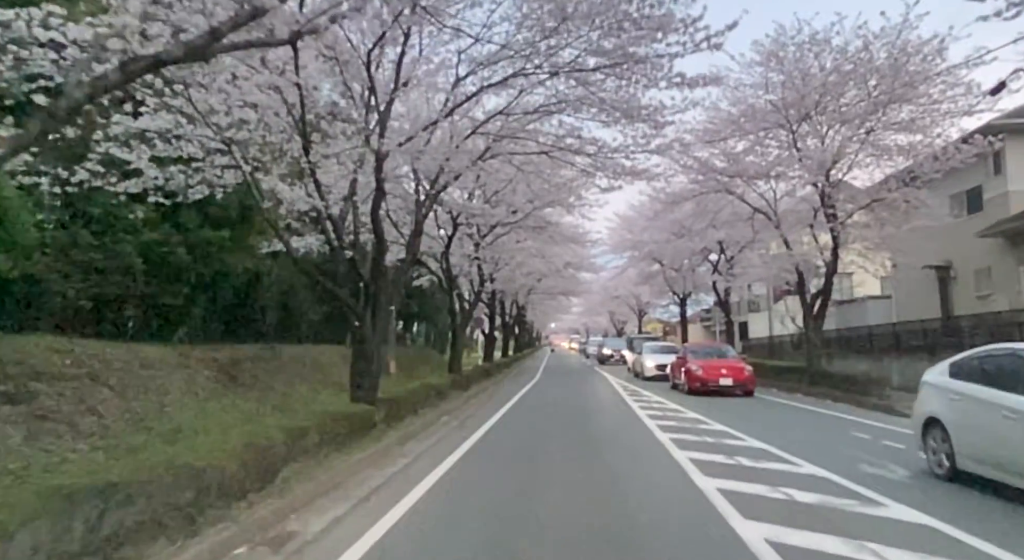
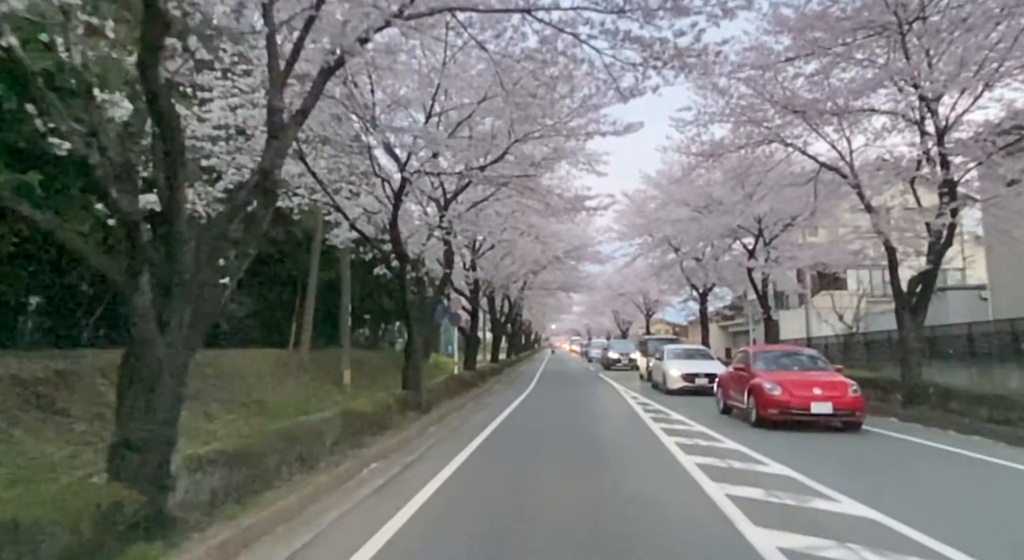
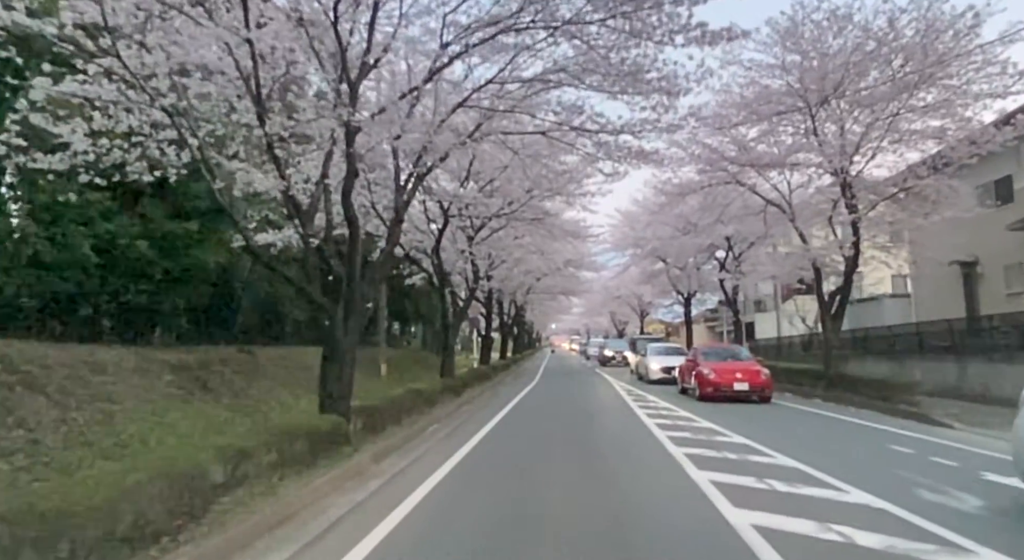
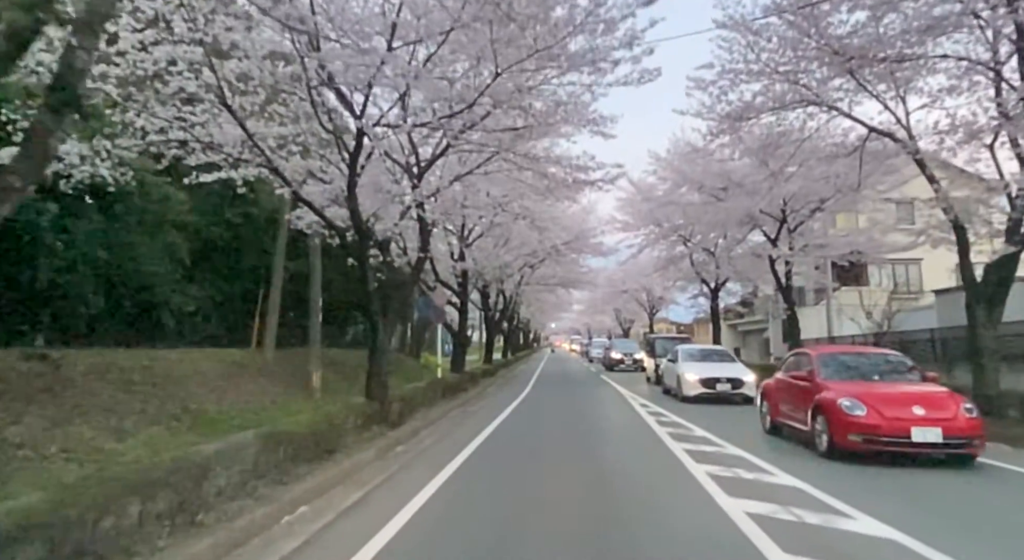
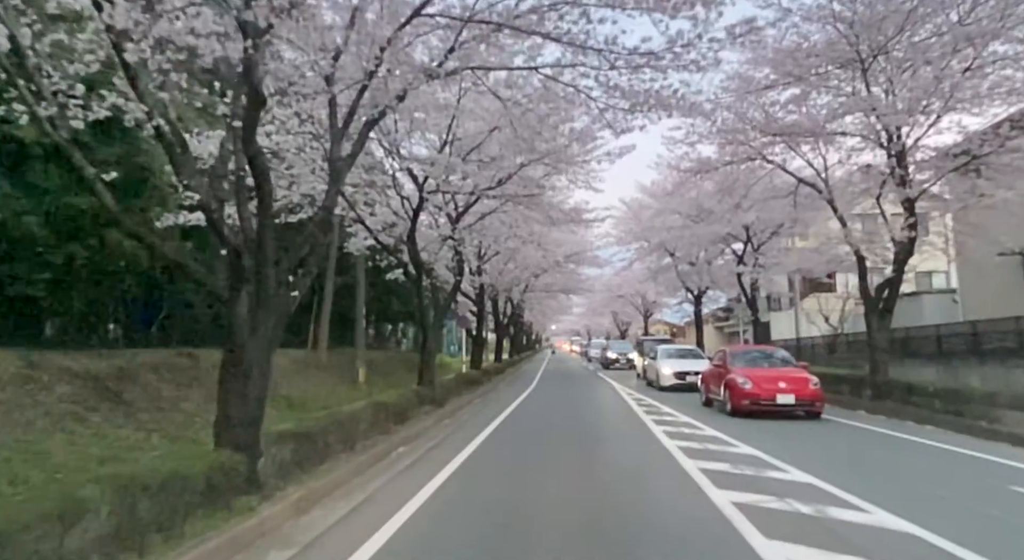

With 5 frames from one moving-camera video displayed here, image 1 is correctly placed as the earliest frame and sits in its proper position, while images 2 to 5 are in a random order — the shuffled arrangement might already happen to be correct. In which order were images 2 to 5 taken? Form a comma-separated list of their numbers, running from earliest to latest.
3, 5, 2, 4
